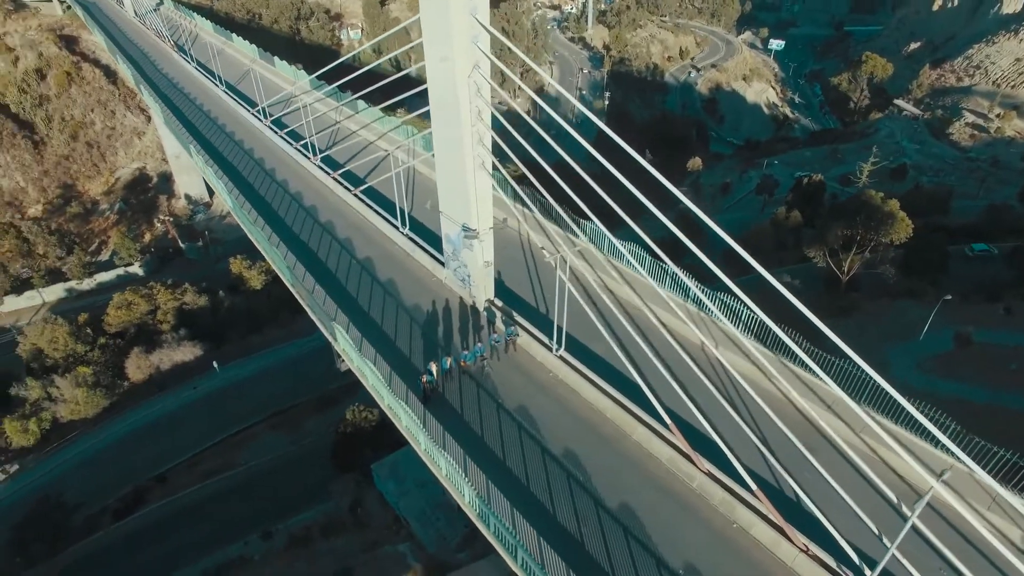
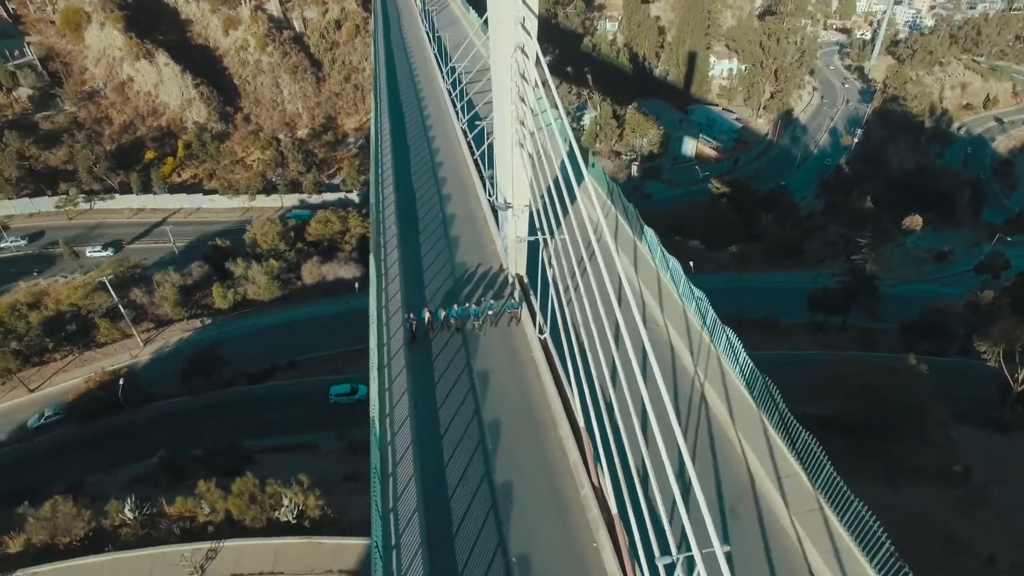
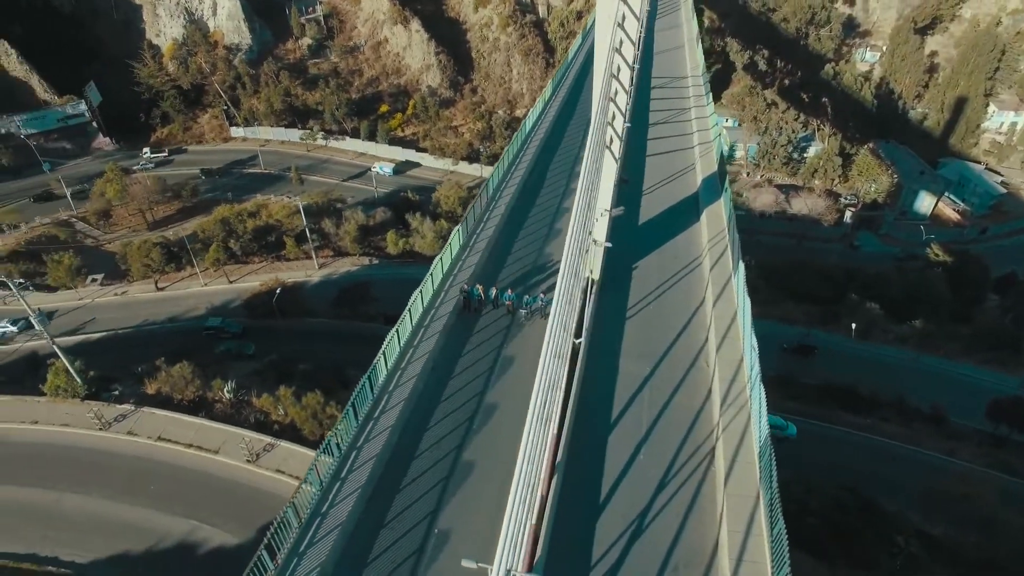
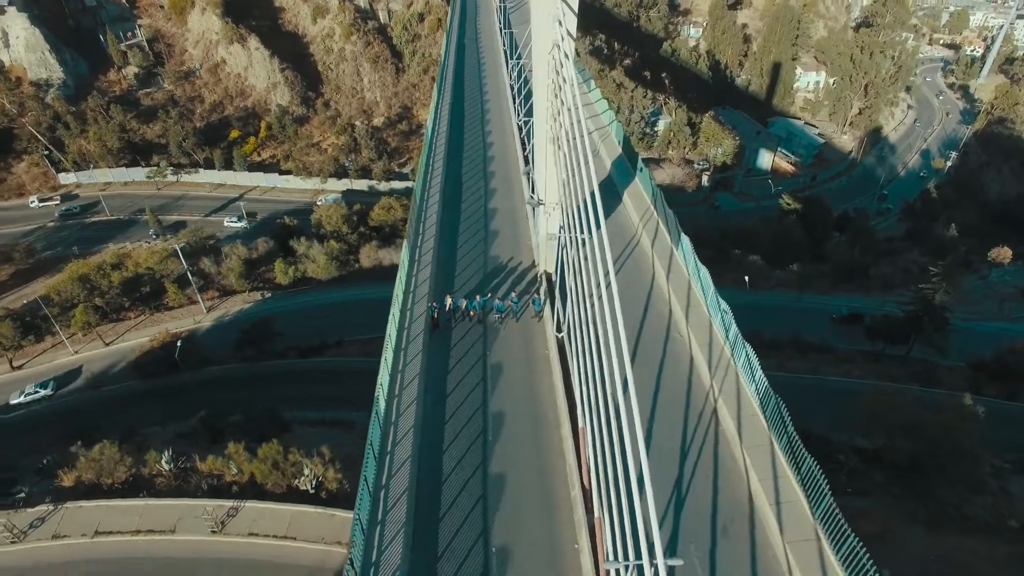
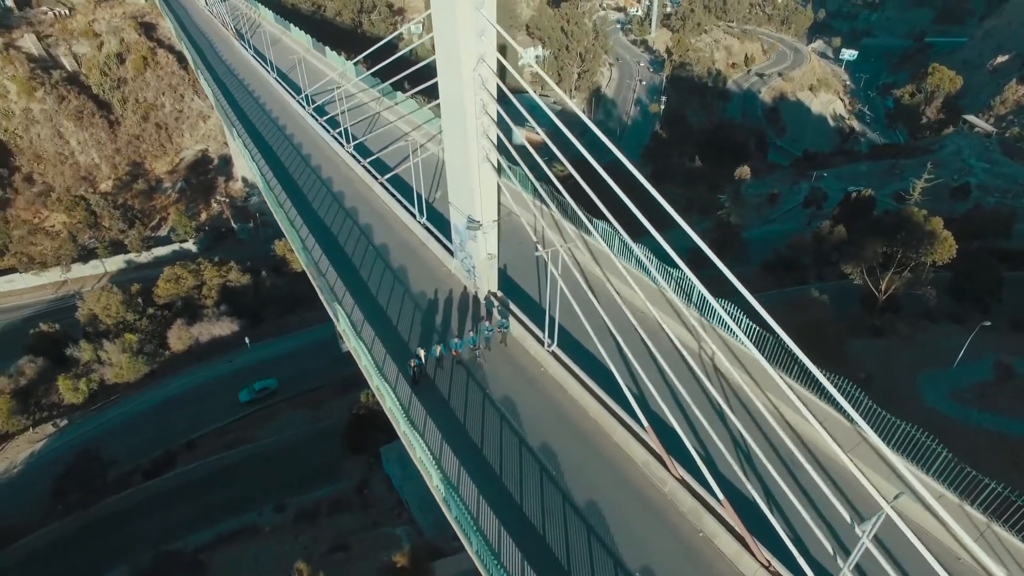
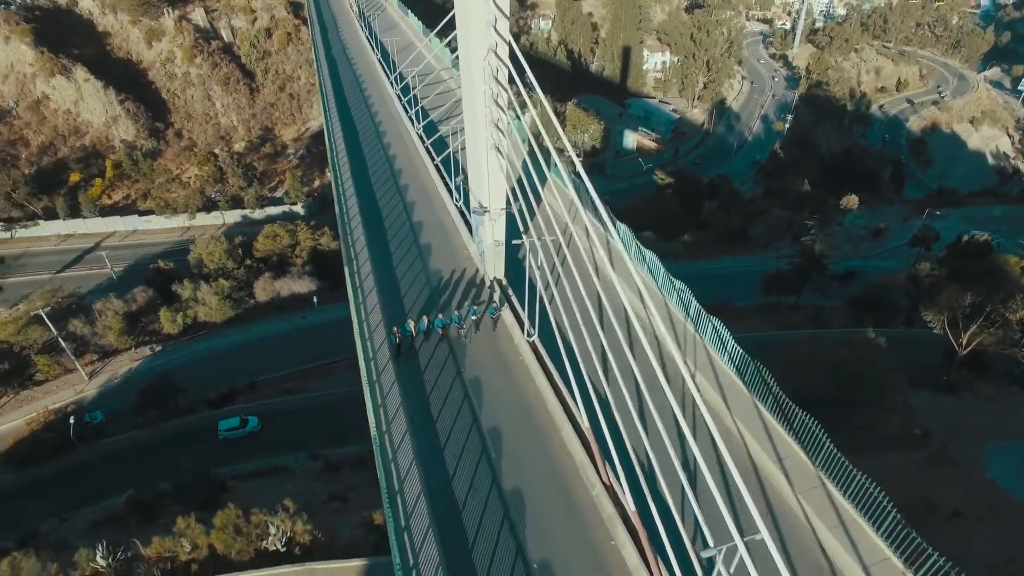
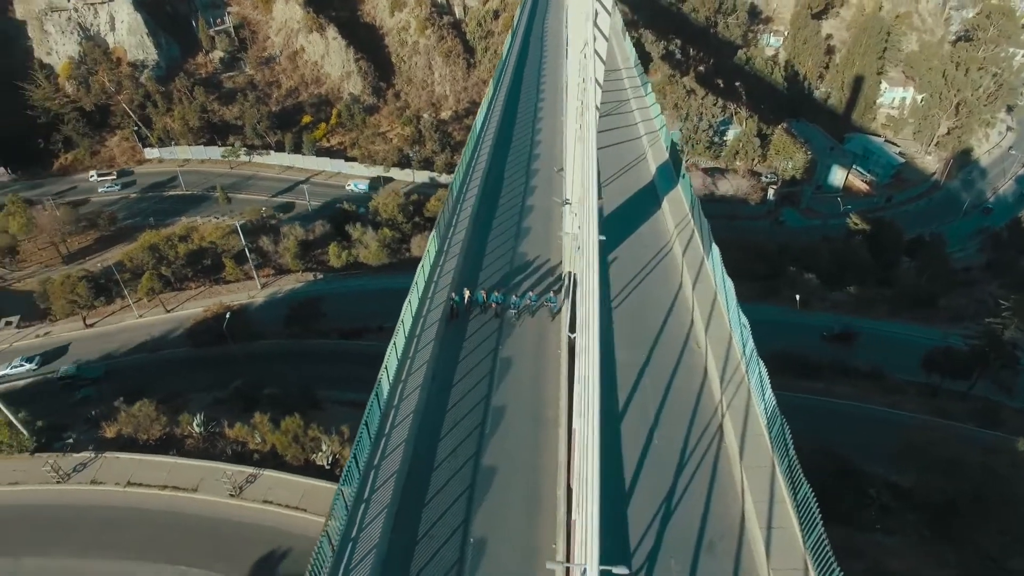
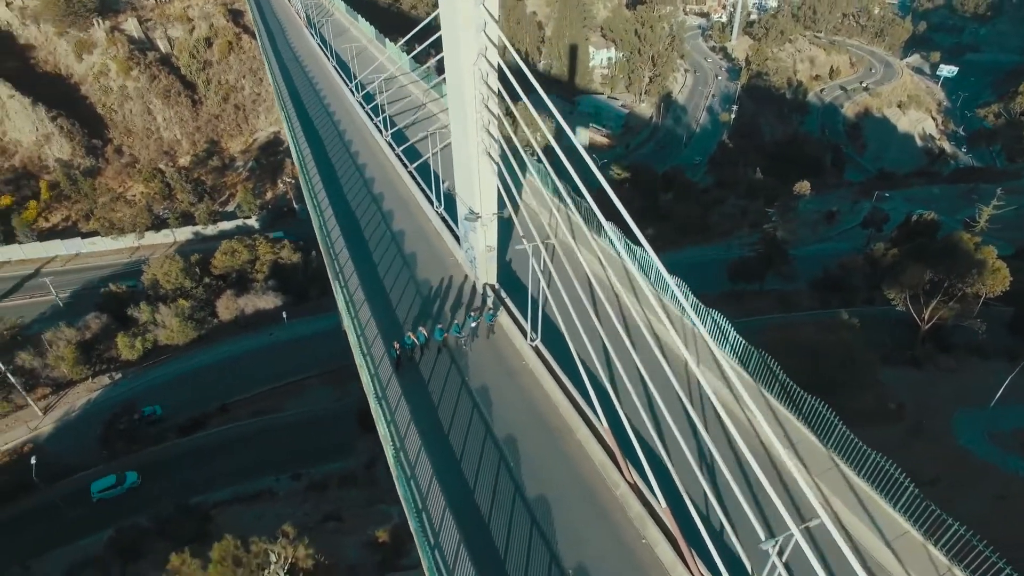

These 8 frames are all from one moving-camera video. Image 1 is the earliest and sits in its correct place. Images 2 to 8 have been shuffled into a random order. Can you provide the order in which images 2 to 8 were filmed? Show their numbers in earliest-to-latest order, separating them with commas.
5, 8, 6, 2, 4, 7, 3
